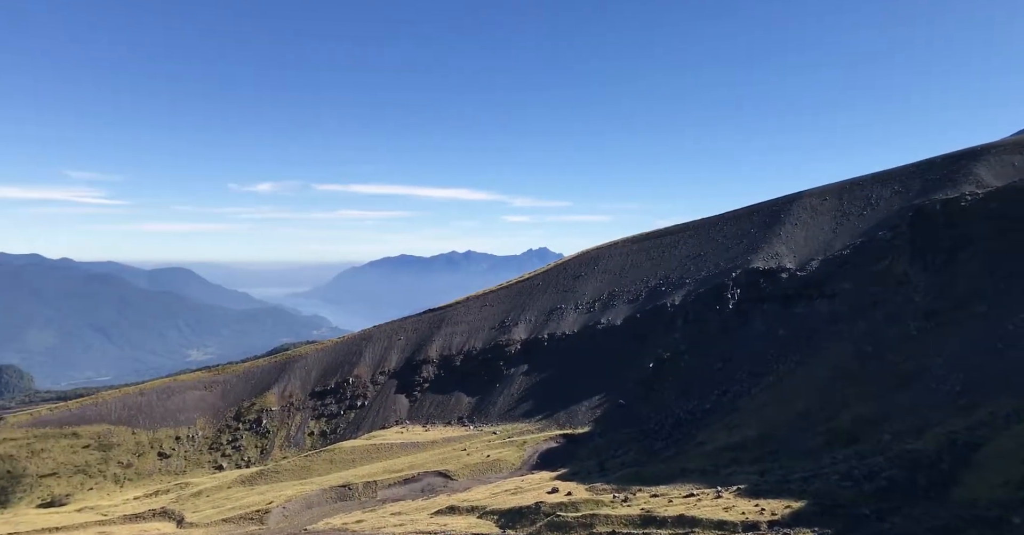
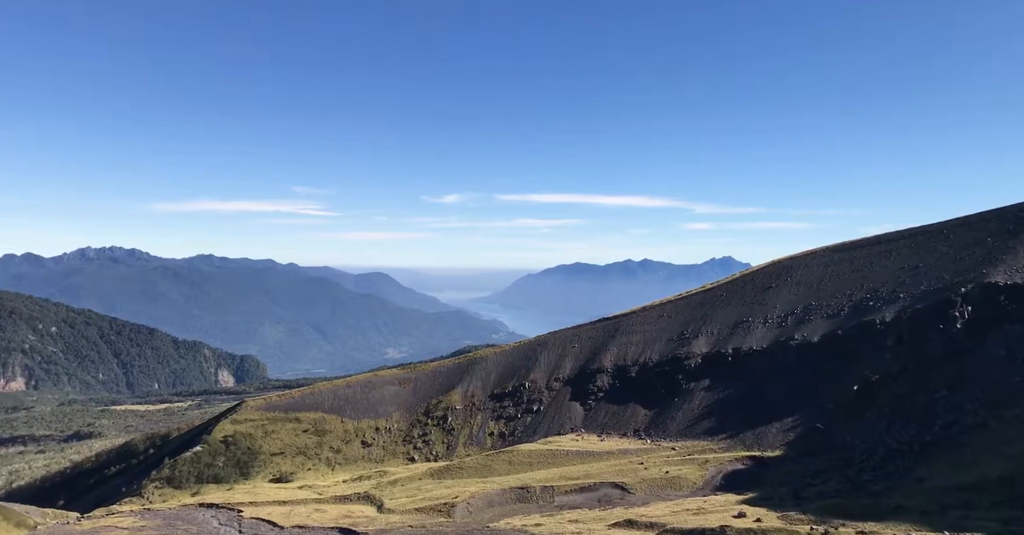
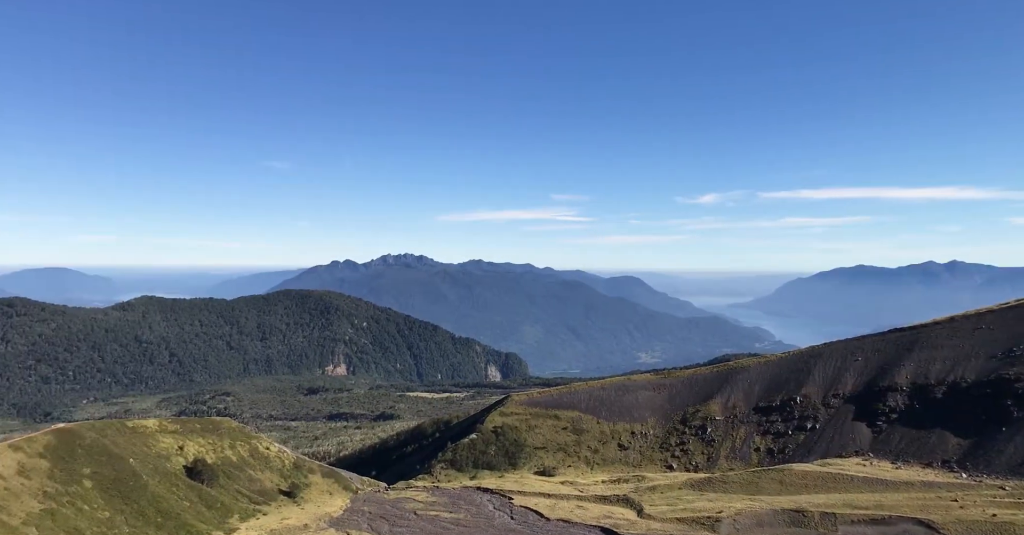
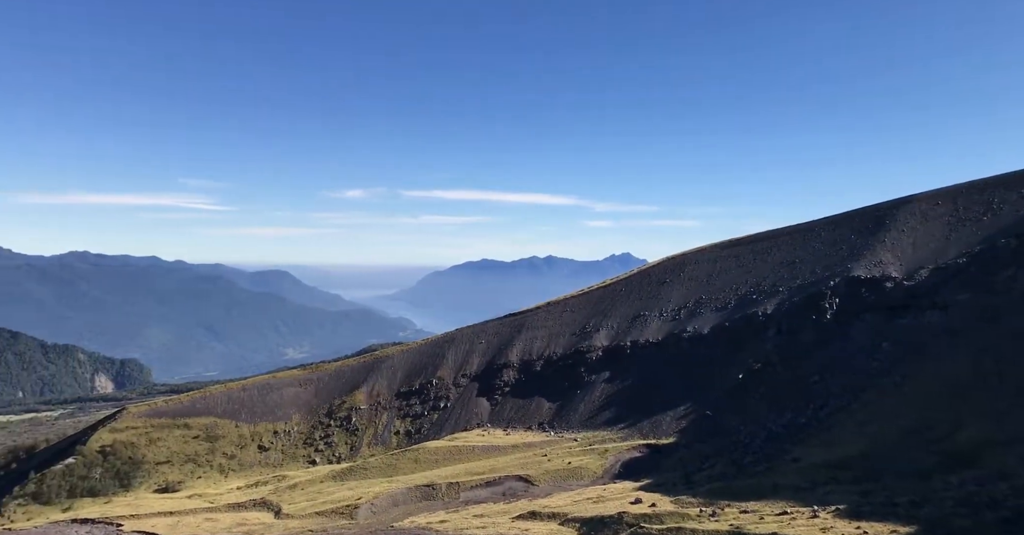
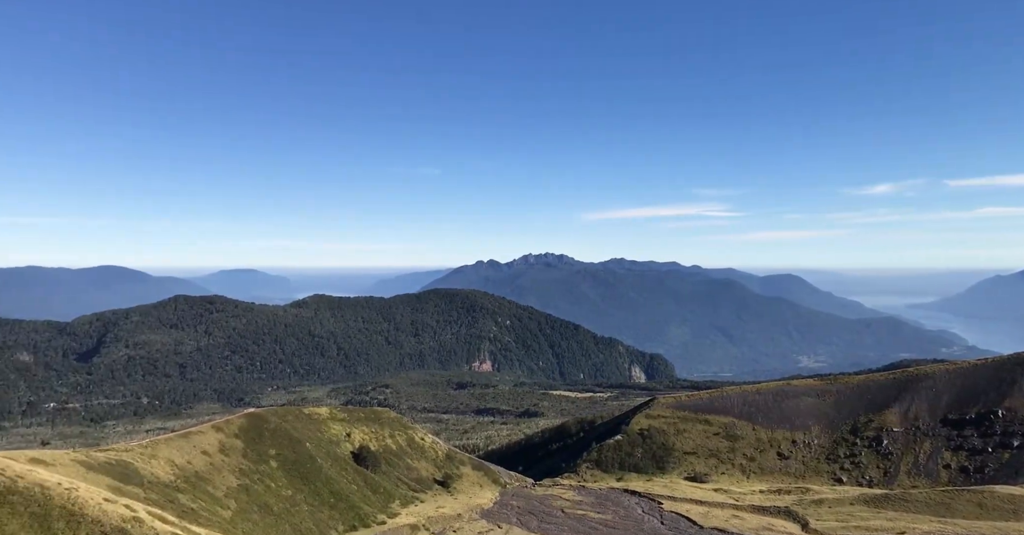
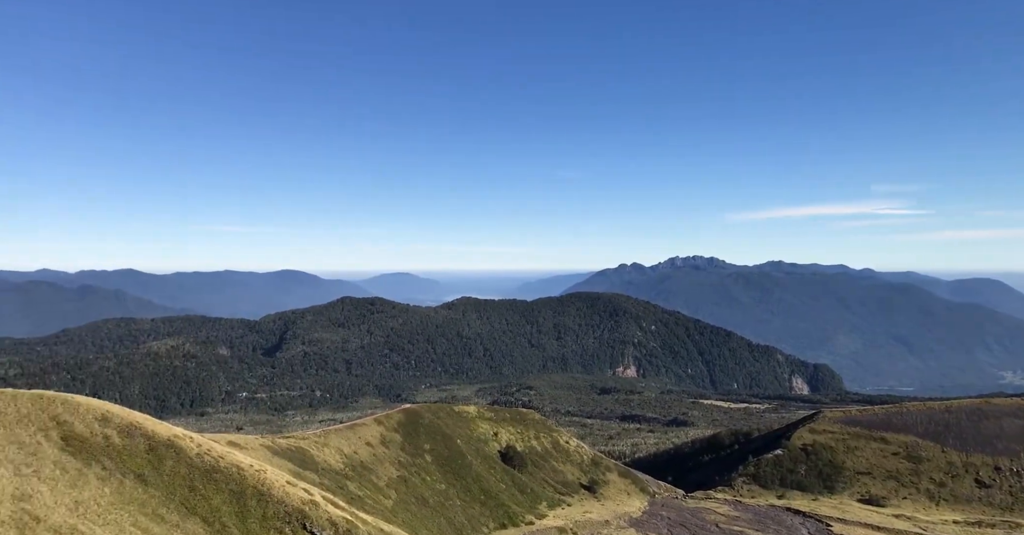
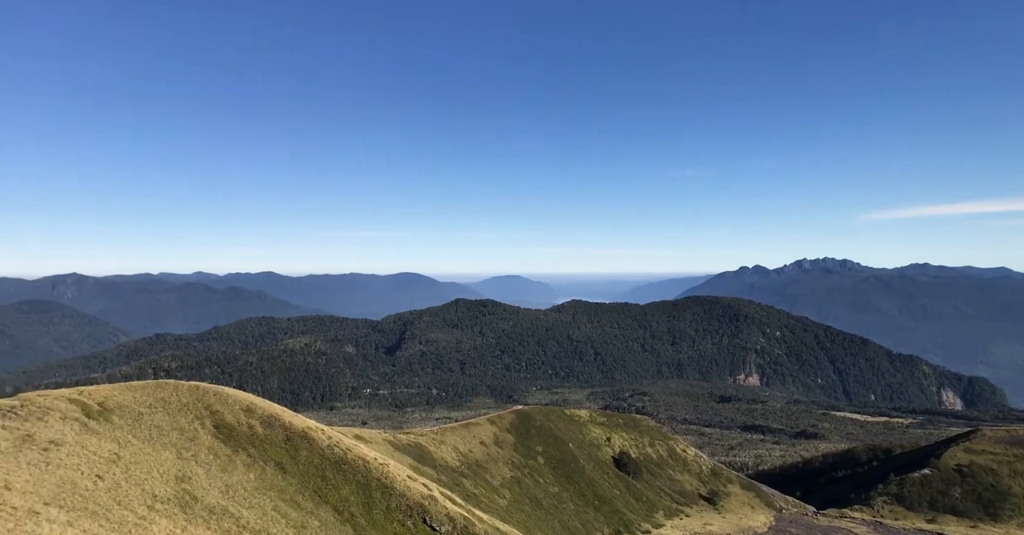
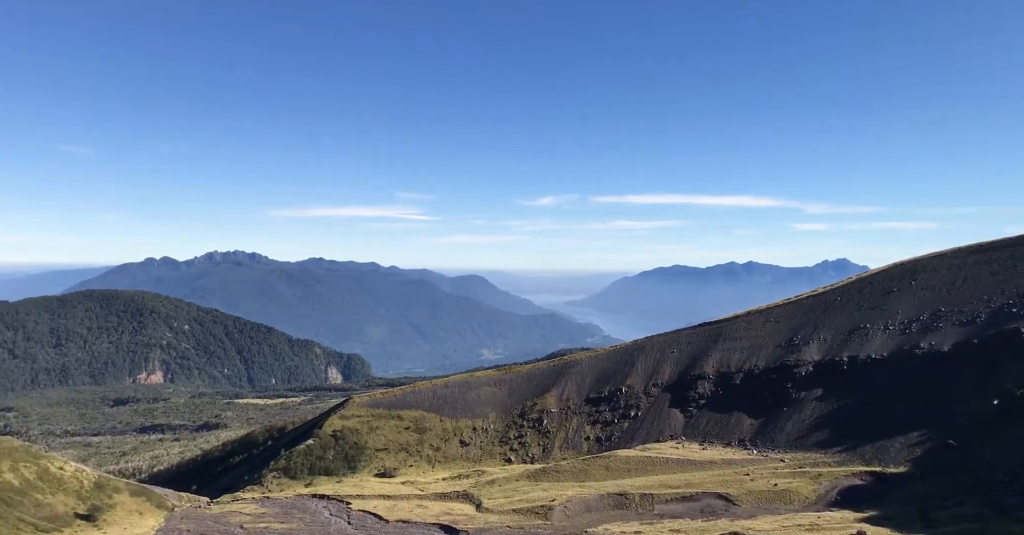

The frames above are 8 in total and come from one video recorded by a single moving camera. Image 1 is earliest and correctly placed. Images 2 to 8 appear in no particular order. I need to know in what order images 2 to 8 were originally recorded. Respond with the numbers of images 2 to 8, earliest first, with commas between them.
4, 2, 8, 3, 5, 6, 7
